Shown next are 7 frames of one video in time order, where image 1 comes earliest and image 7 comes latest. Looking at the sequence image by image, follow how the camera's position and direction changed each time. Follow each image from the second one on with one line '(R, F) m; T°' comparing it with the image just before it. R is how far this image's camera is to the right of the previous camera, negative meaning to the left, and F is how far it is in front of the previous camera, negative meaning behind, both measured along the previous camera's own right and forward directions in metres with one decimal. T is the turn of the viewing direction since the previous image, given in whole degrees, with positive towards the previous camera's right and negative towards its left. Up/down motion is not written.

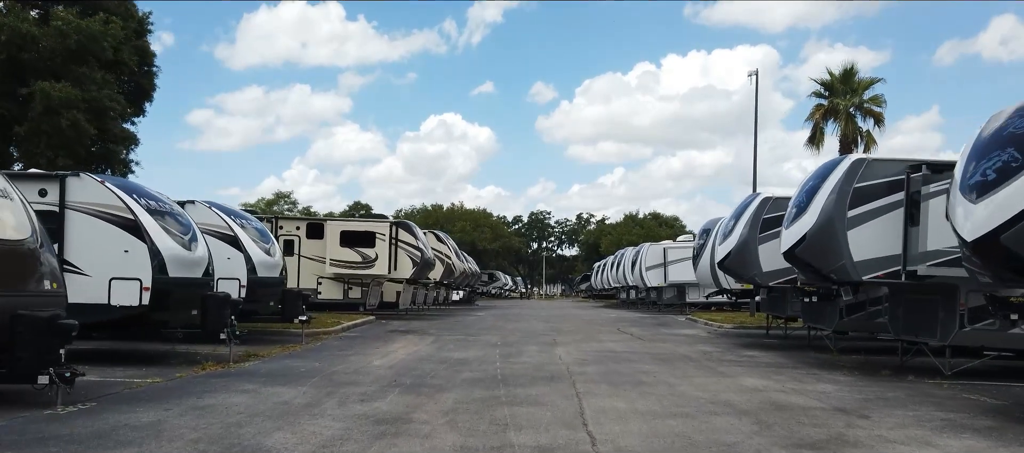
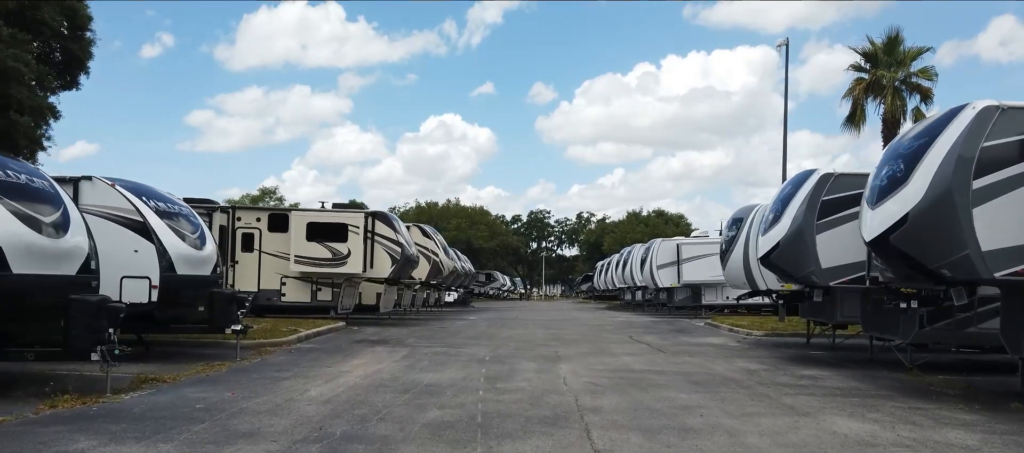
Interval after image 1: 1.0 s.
(+0.1, +3.4) m; 0°
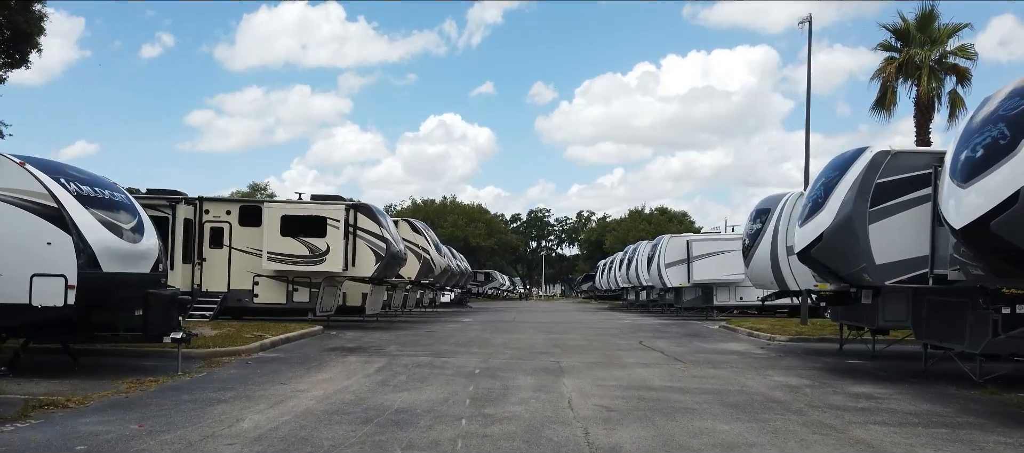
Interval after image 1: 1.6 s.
(+0.1, +2.0) m; 0°
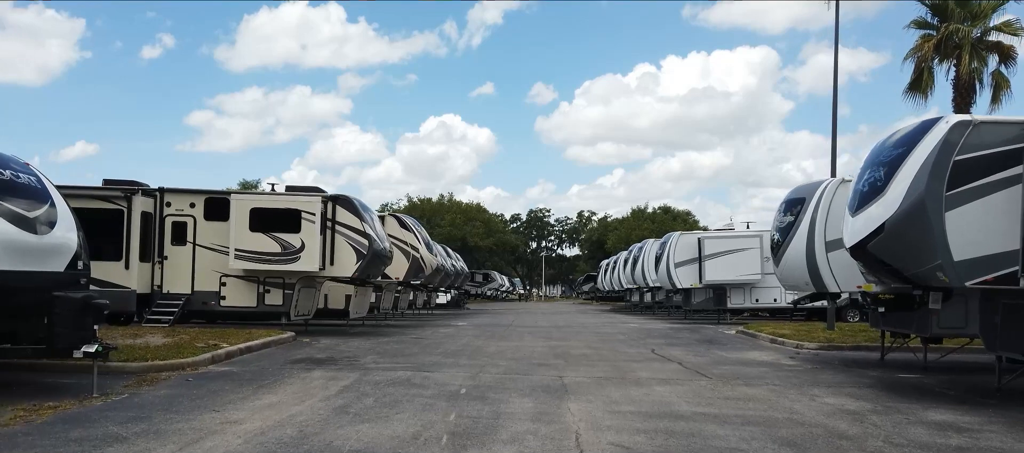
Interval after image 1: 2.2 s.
(+0.1, +2.0) m; 0°
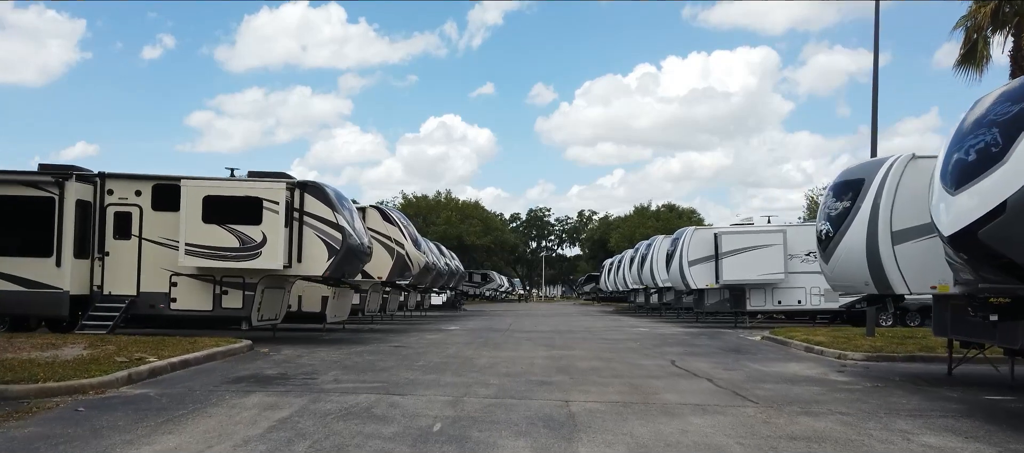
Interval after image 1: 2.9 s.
(+0.1, +2.3) m; 0°
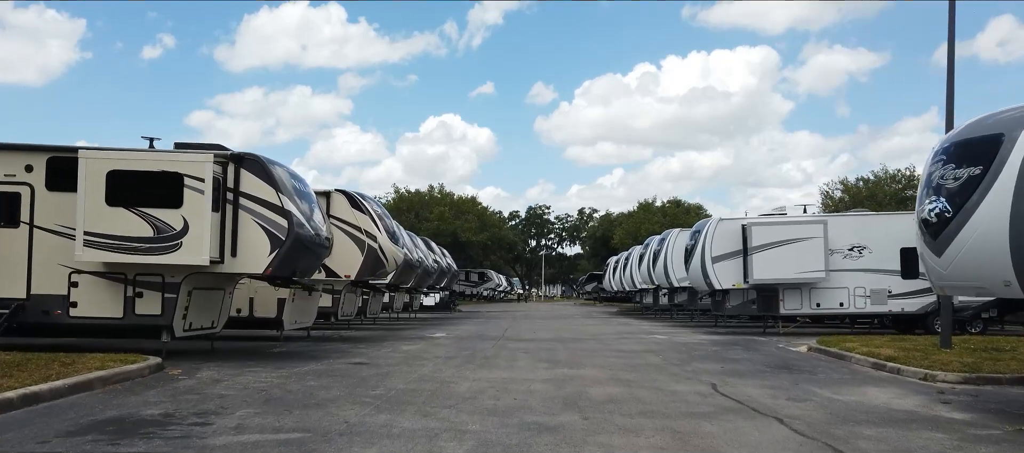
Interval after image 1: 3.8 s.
(+0.1, +3.2) m; 0°
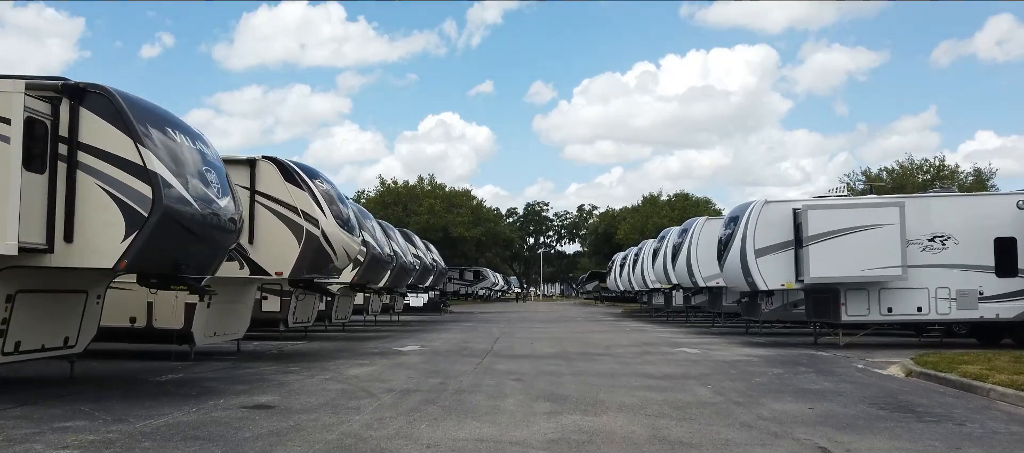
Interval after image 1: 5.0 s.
(+0.2, +4.1) m; 0°
